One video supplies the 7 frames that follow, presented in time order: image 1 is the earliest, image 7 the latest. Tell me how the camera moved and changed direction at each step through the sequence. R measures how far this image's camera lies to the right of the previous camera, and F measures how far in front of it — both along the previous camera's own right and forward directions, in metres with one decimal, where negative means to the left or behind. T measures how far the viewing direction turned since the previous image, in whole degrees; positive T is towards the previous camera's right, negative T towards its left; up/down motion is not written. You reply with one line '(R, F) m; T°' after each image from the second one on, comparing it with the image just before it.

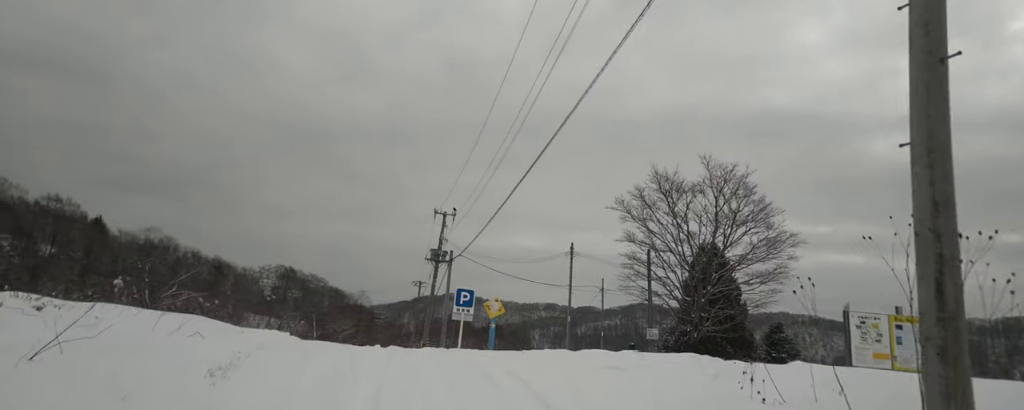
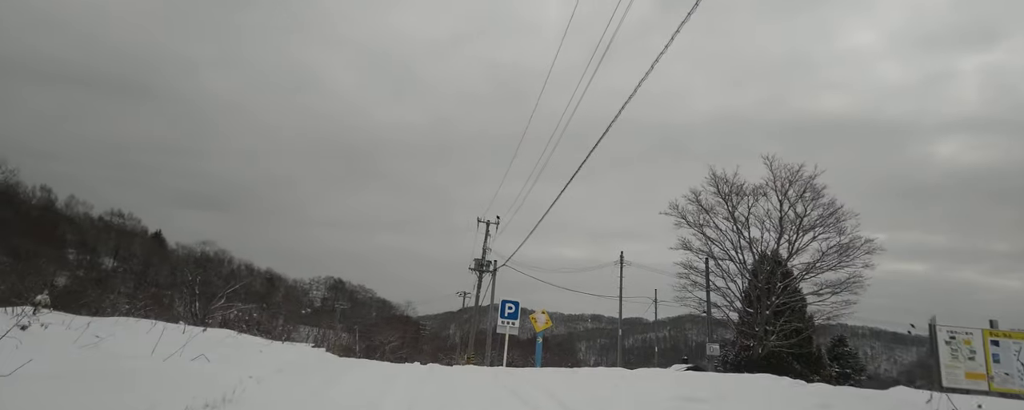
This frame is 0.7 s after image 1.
(-0.1, +0.5) m; -4°
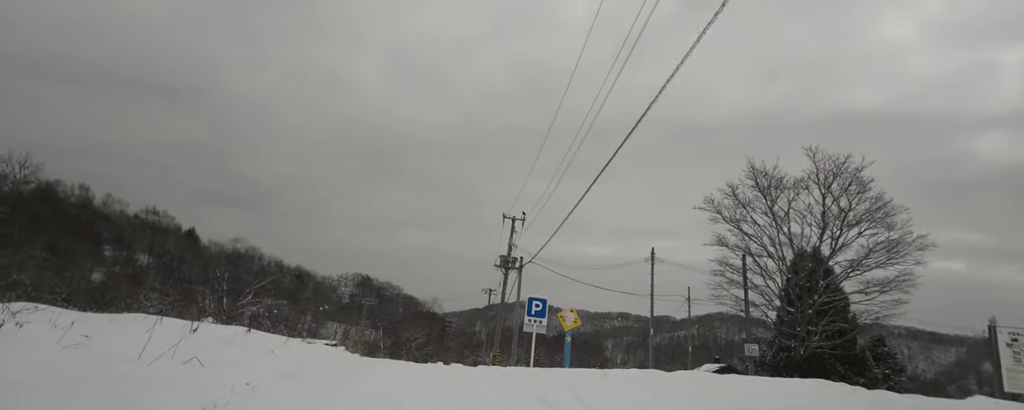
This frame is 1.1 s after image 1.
(0.0, +0.4) m; -3°
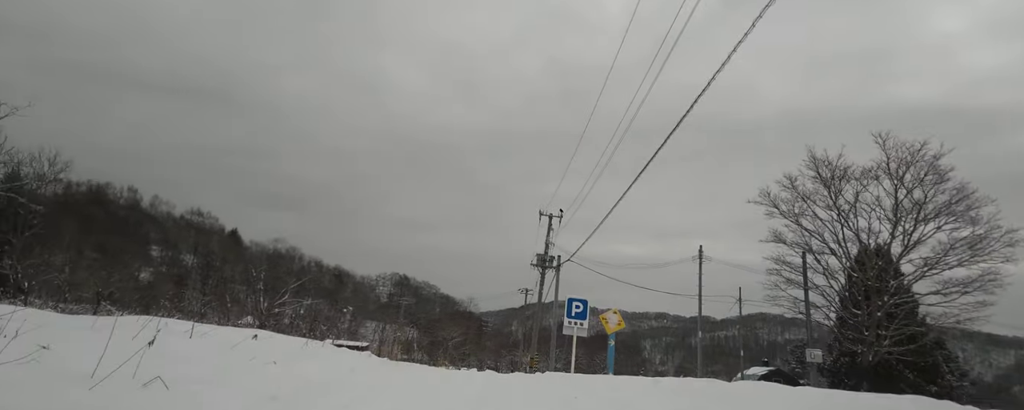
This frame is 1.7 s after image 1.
(0.0, +0.5) m; -4°
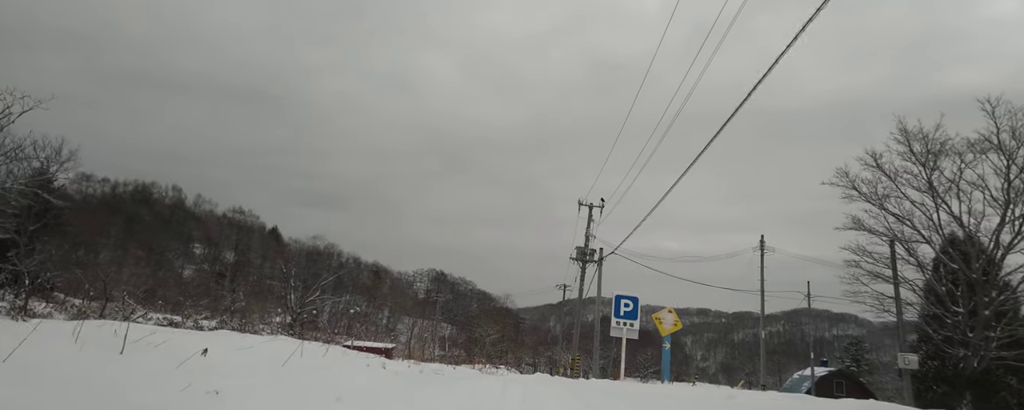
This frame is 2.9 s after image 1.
(0.0, +0.9) m; -4°
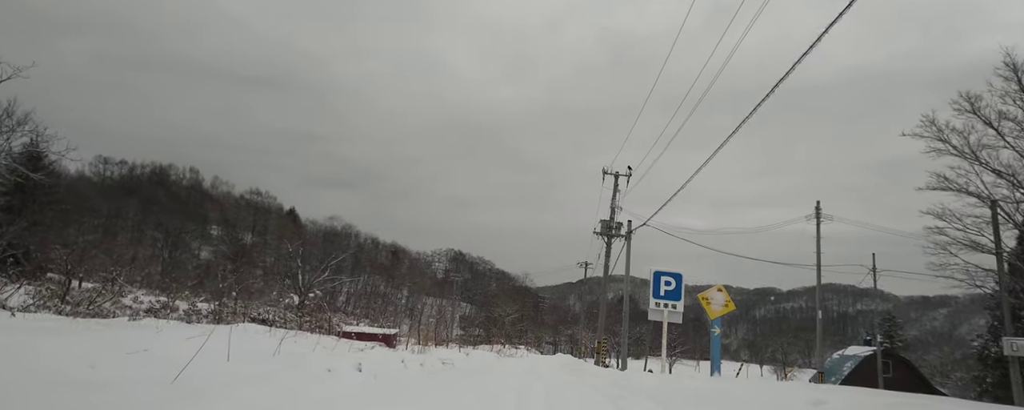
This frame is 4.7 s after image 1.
(0.0, +1.2) m; -2°
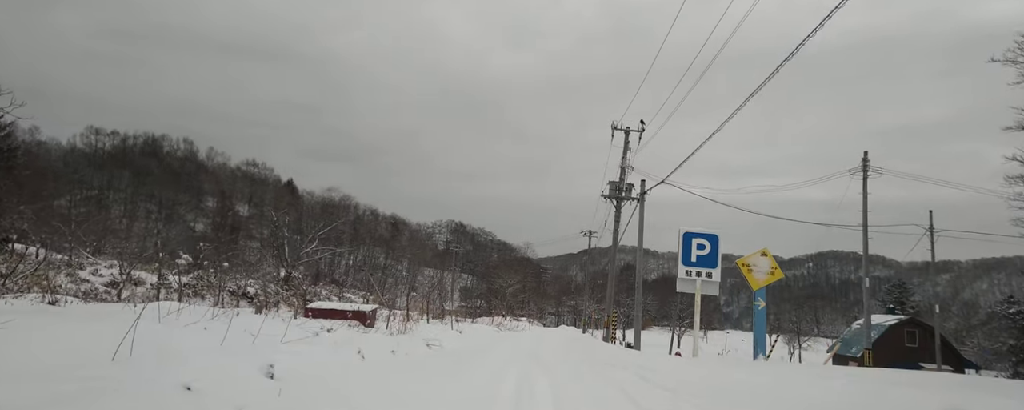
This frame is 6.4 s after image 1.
(0.0, +1.2) m; 0°
